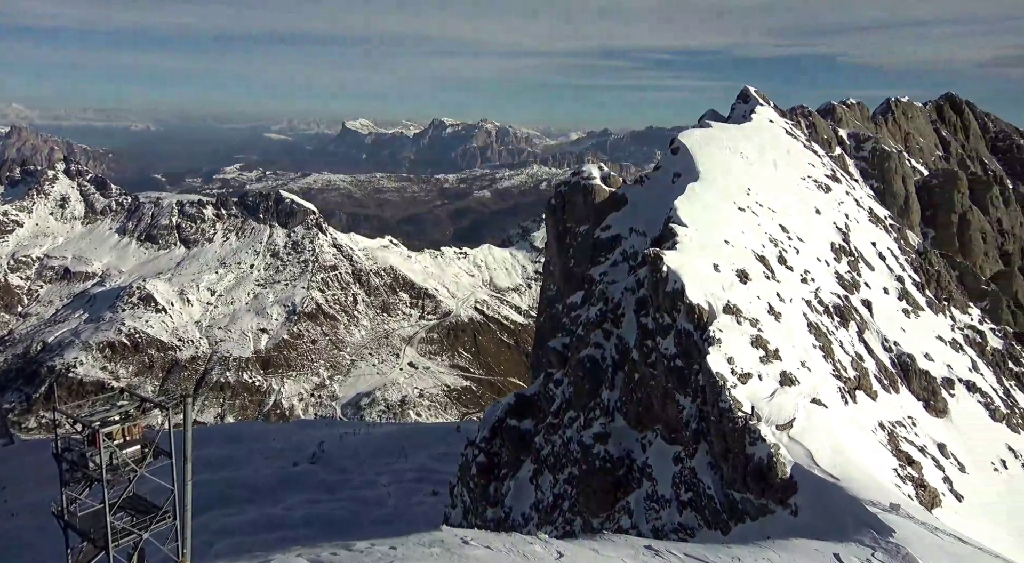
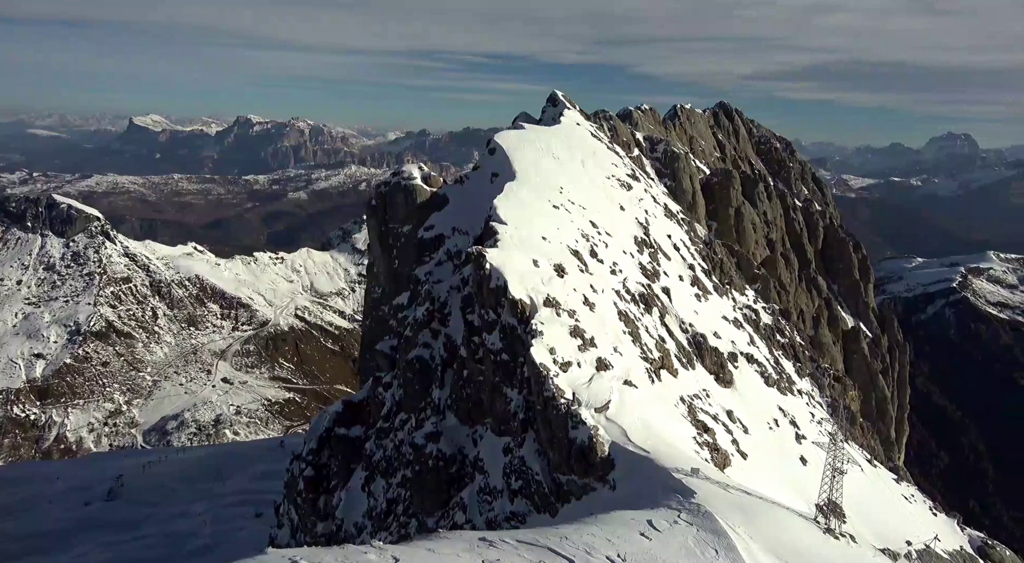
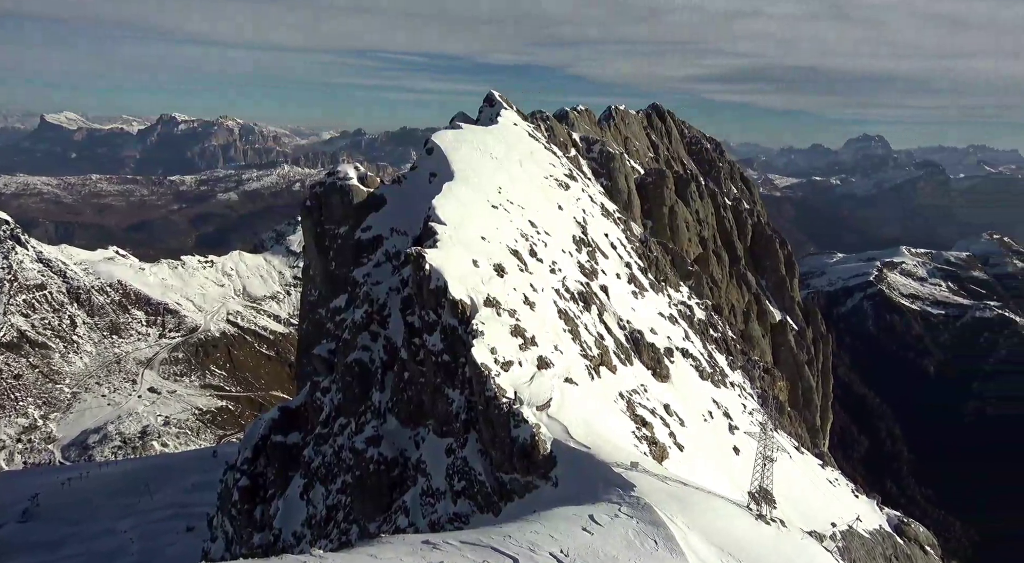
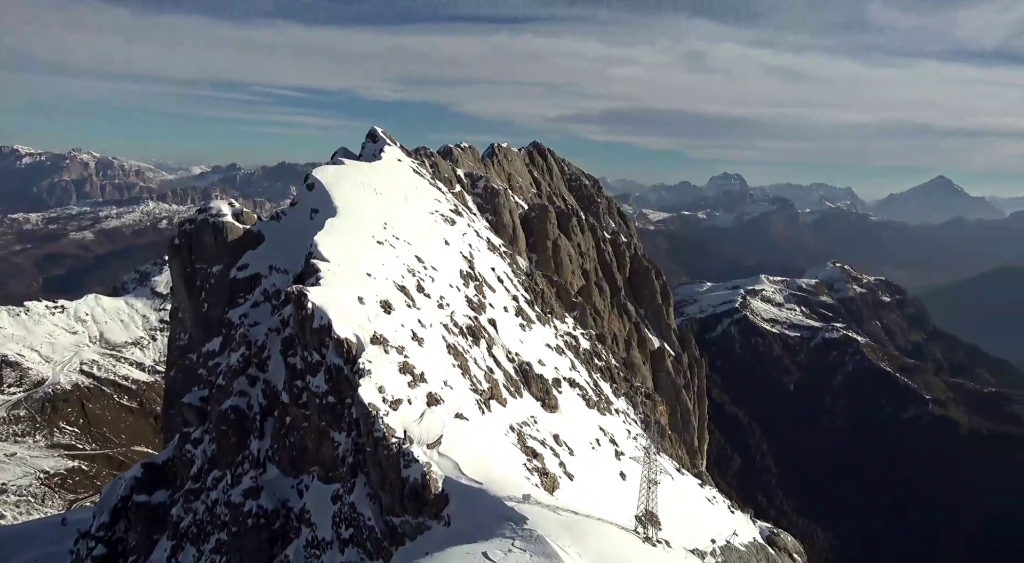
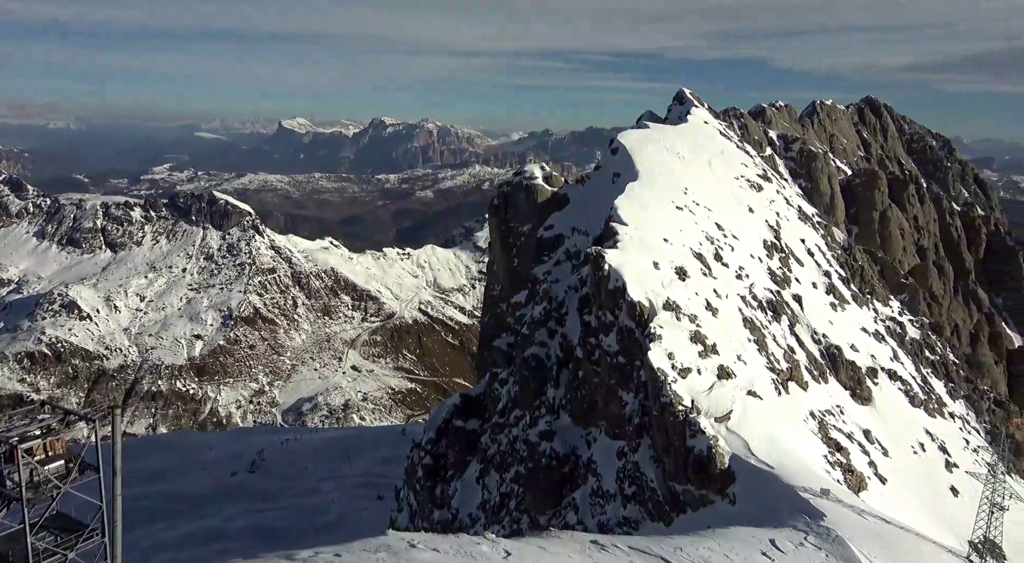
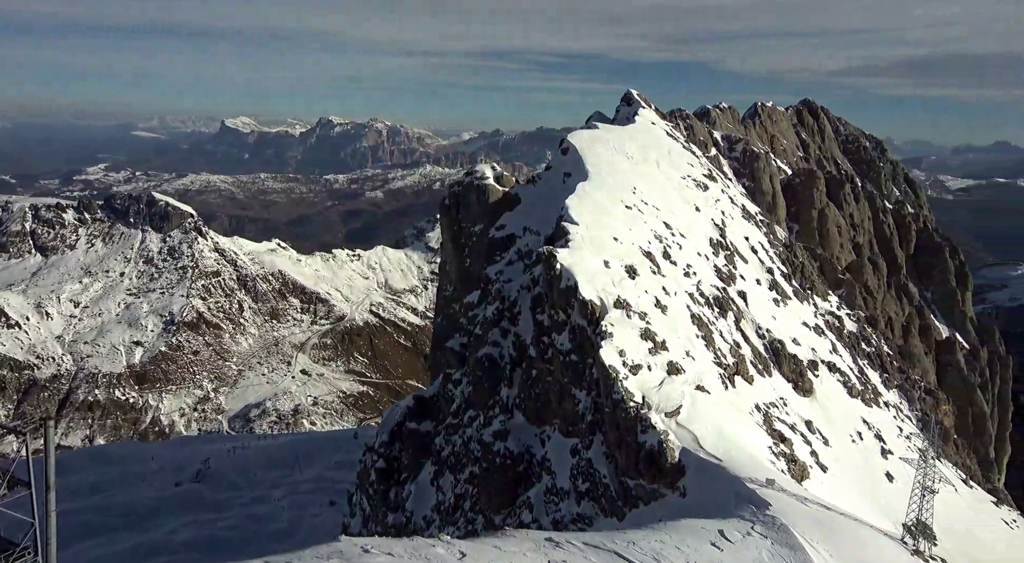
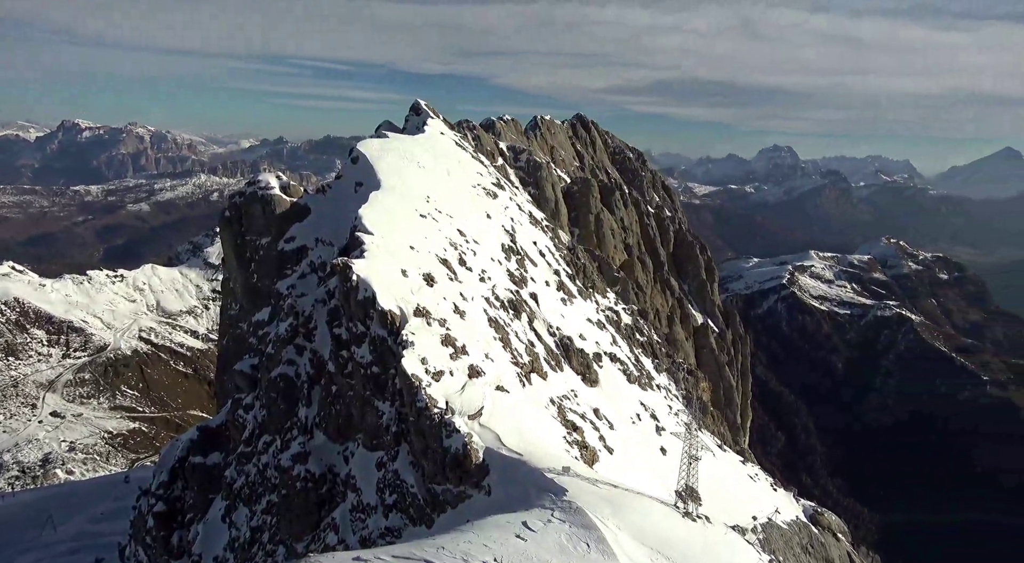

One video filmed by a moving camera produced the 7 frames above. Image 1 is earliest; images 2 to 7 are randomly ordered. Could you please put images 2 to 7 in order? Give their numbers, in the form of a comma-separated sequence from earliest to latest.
5, 6, 2, 3, 7, 4
